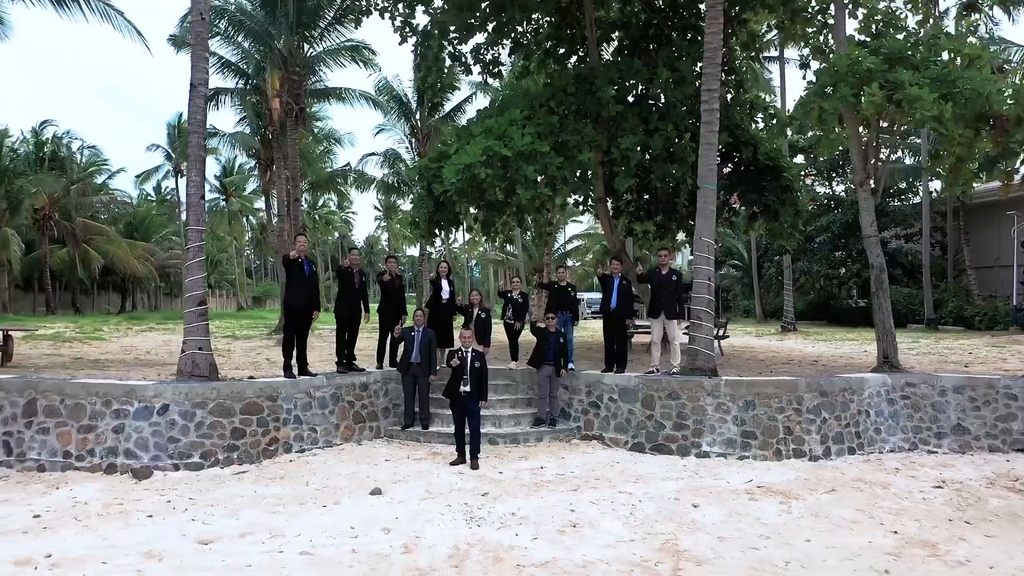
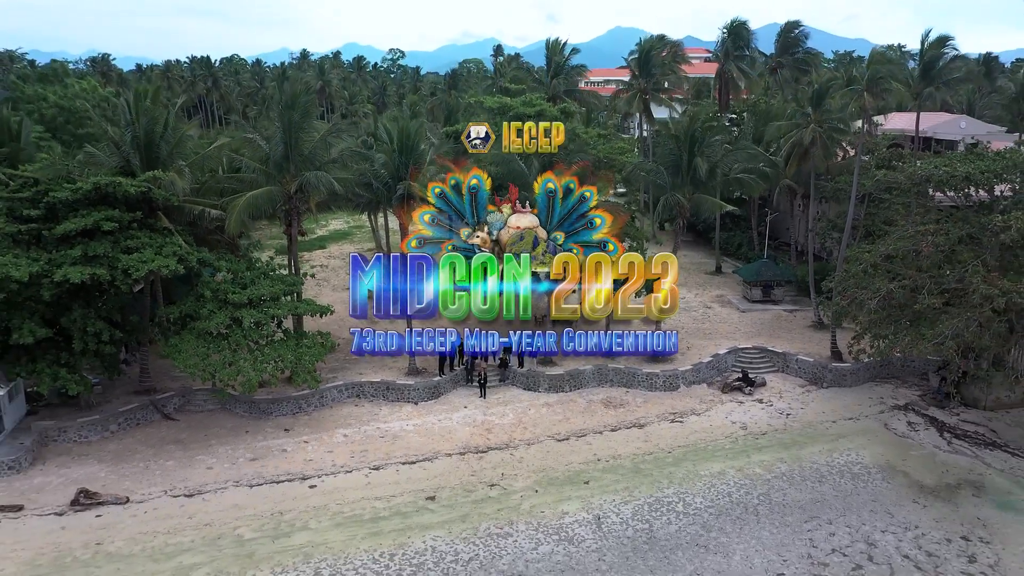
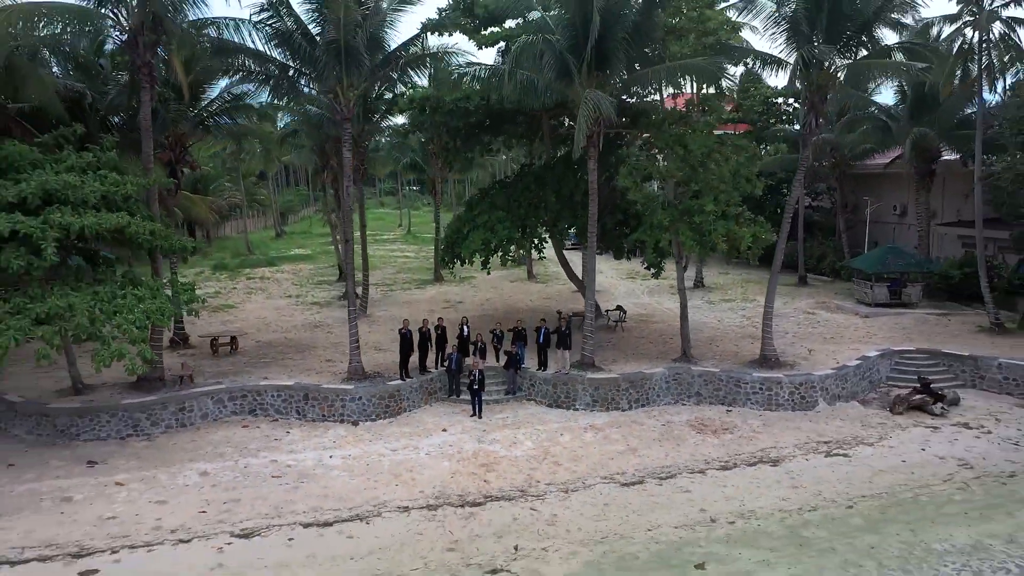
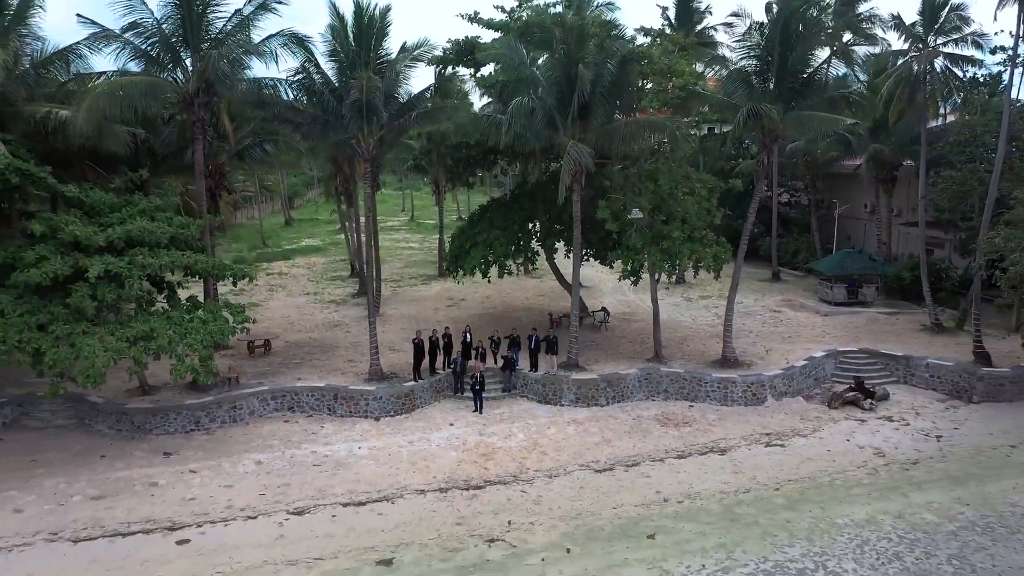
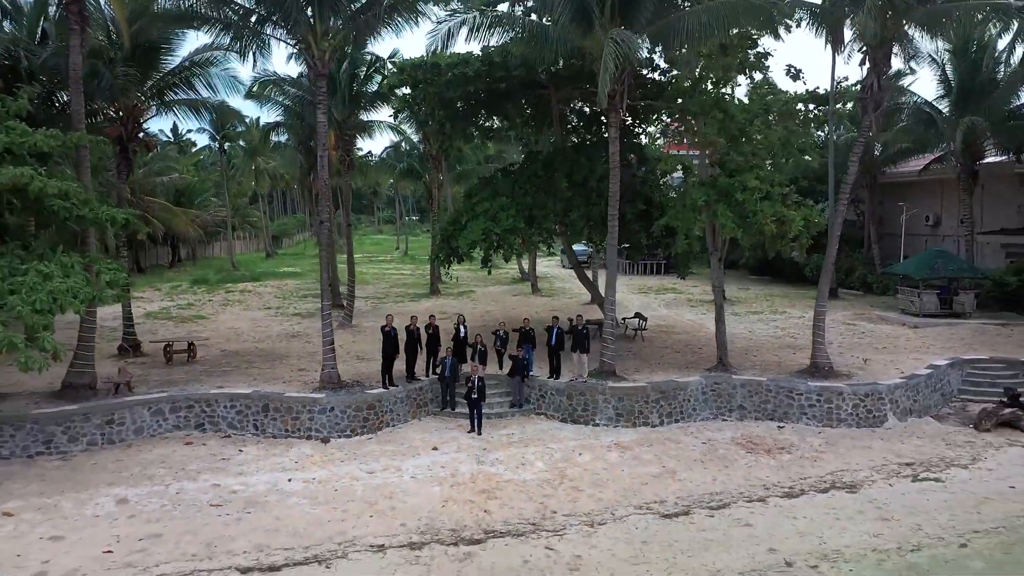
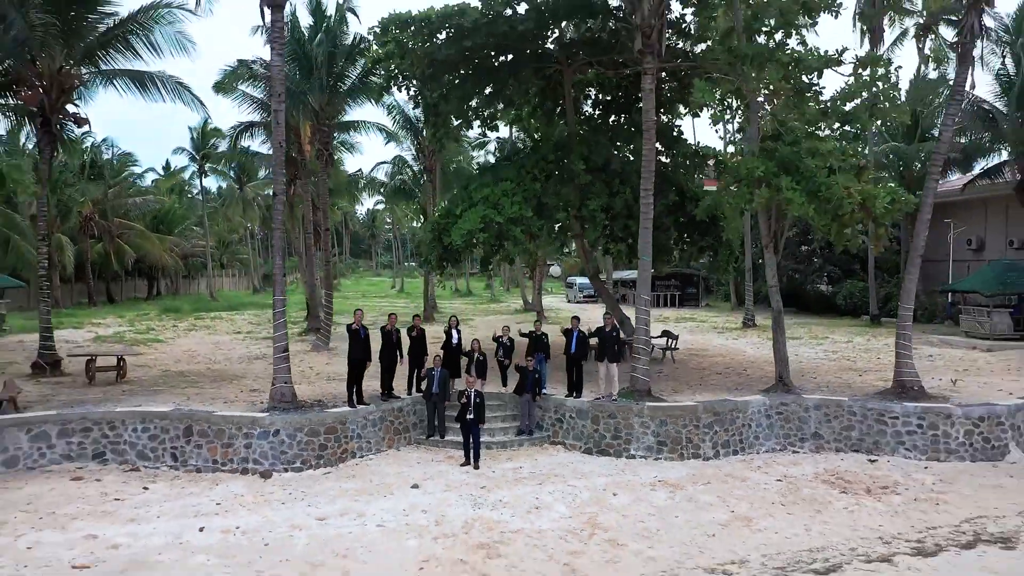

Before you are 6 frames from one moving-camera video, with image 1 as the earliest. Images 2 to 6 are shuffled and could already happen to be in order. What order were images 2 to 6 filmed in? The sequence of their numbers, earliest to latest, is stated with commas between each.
6, 5, 3, 4, 2
